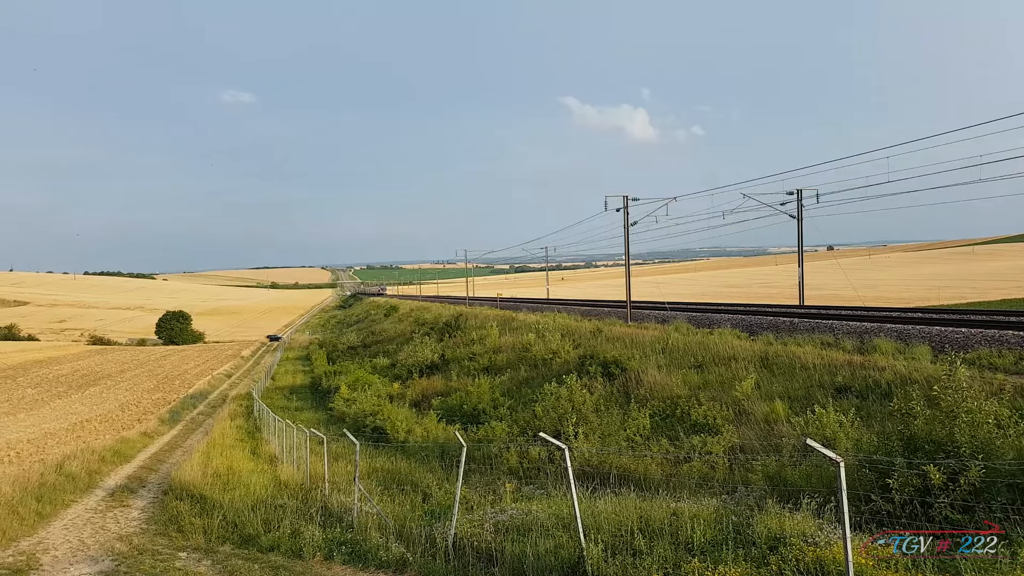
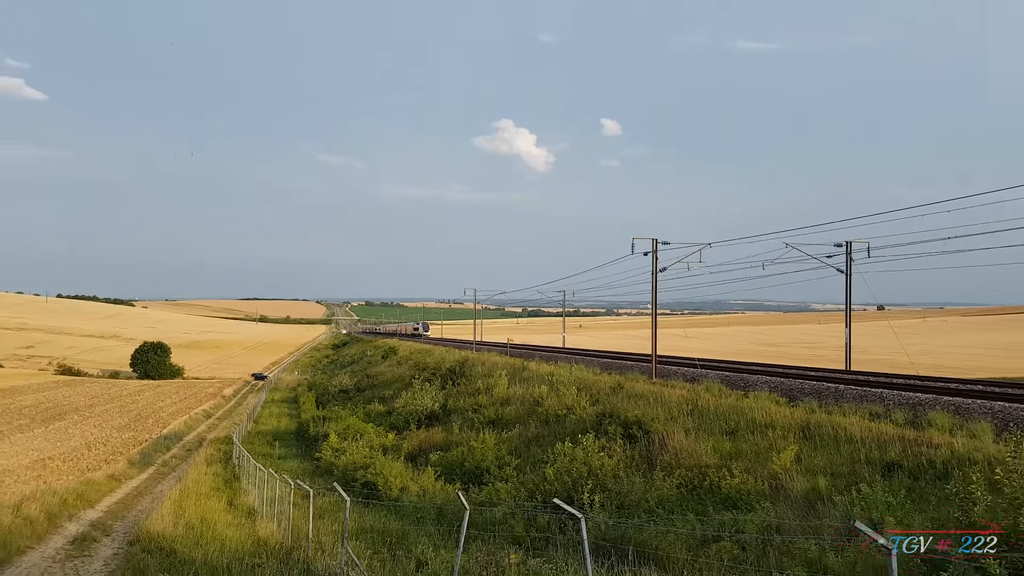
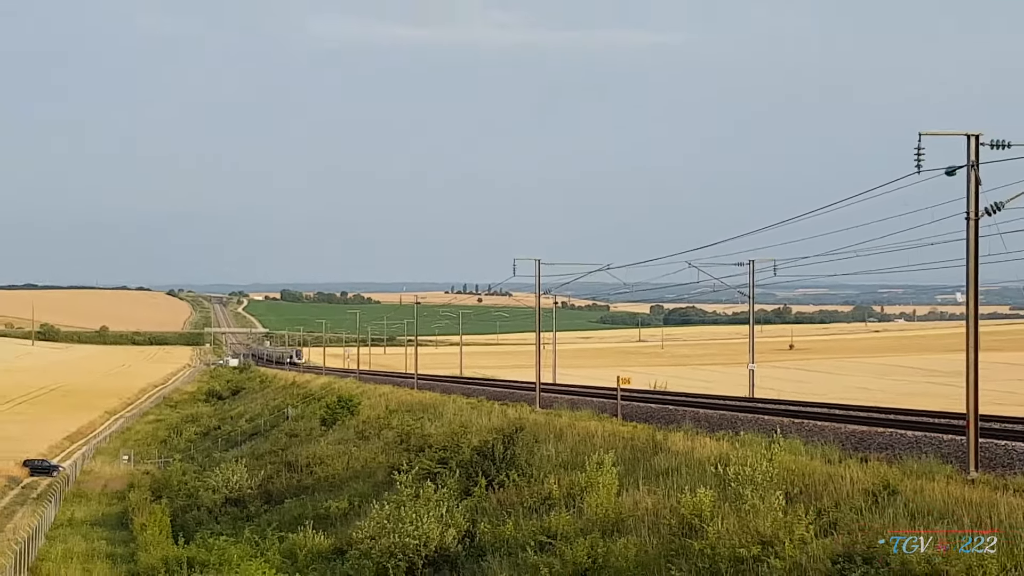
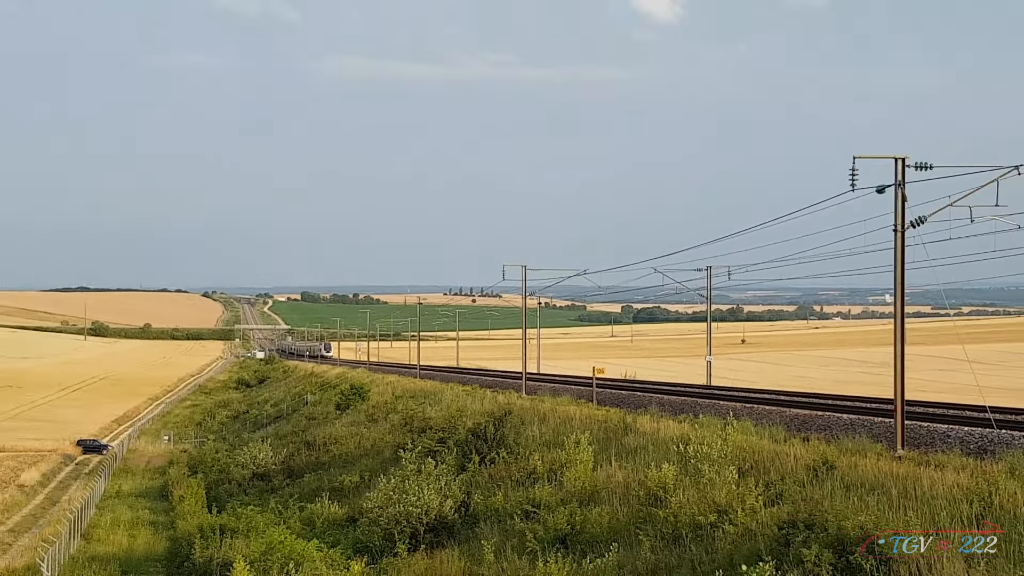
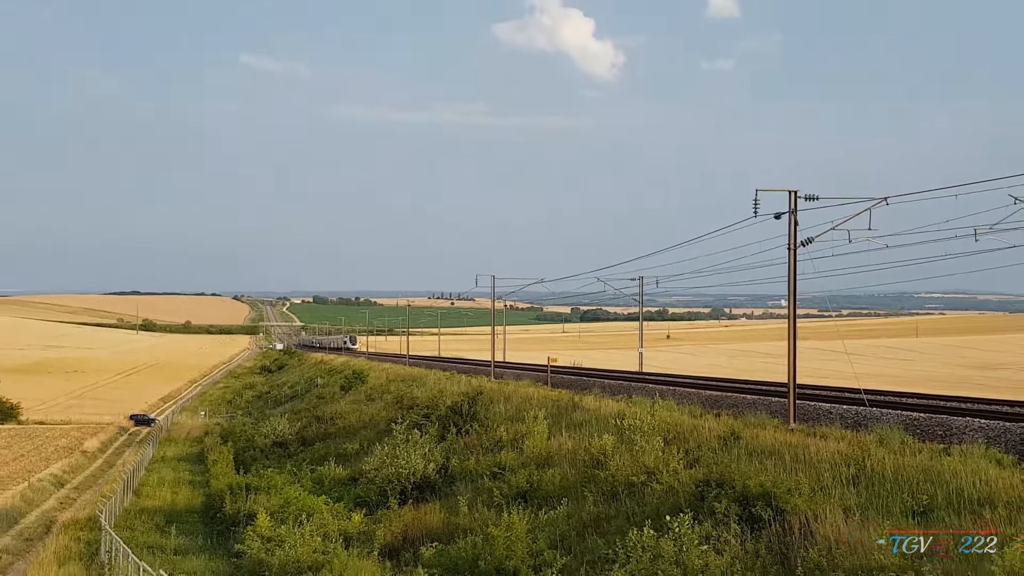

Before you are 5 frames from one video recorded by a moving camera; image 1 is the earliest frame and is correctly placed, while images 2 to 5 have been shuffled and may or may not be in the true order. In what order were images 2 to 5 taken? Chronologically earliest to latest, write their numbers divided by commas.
3, 4, 5, 2
